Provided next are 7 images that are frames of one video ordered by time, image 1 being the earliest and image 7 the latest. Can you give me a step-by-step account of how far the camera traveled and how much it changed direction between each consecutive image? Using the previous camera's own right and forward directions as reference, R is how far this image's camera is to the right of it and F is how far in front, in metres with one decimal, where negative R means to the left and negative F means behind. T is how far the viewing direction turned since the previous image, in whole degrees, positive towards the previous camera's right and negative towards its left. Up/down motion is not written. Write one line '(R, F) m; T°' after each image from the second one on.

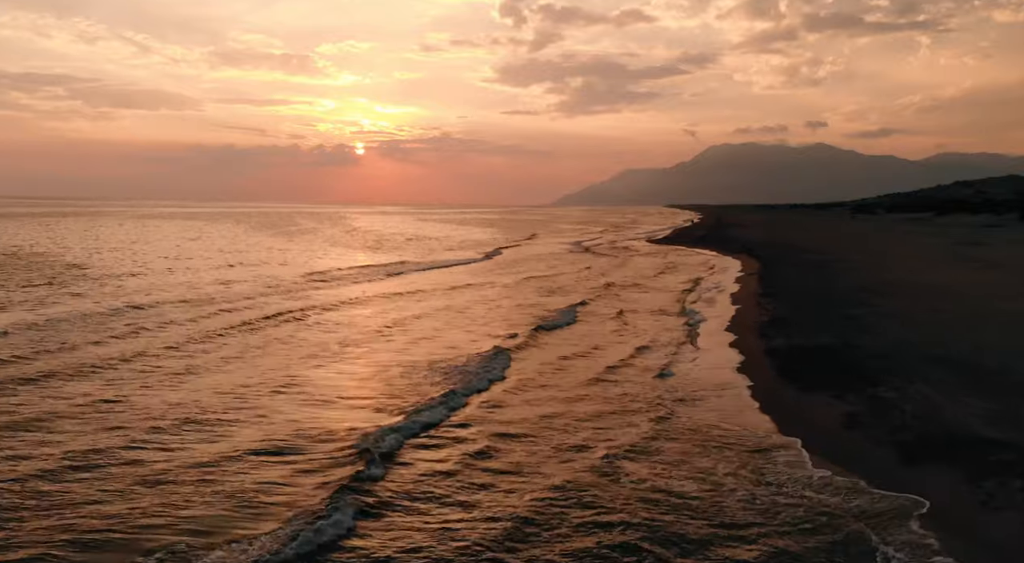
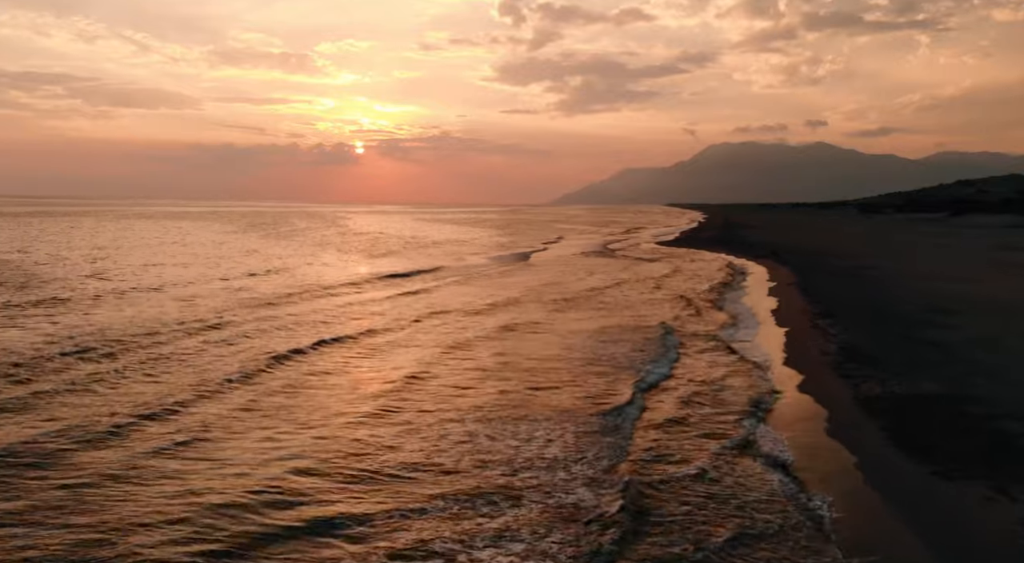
(-0.3, +3.8) m; 0°
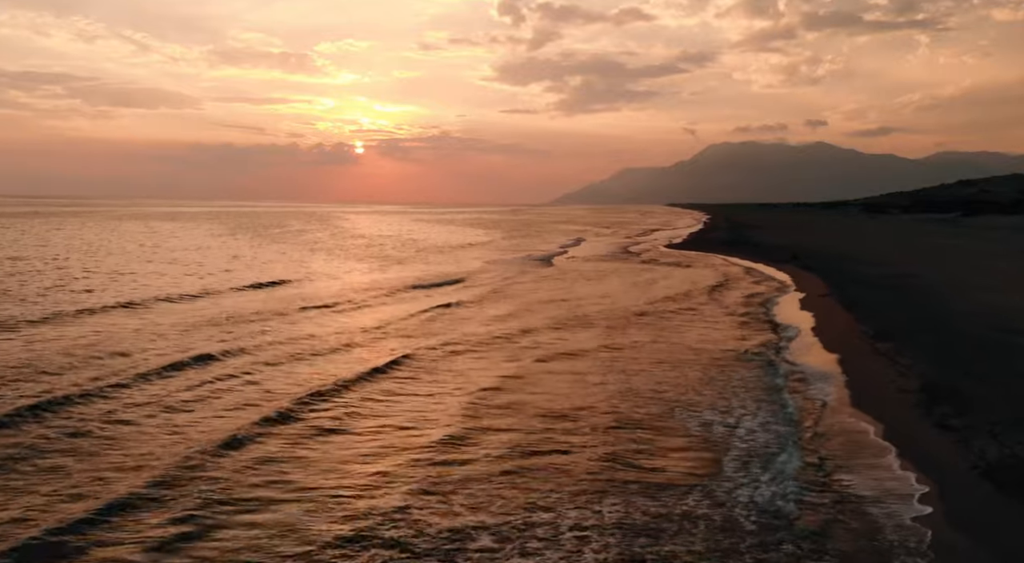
(-0.2, +3.2) m; 0°
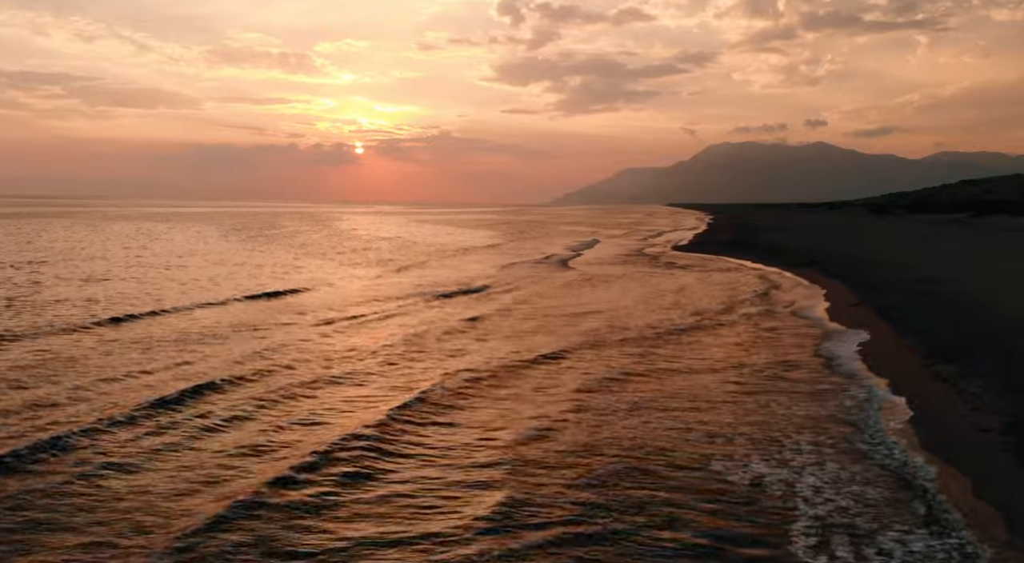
(-0.2, +2.4) m; 0°
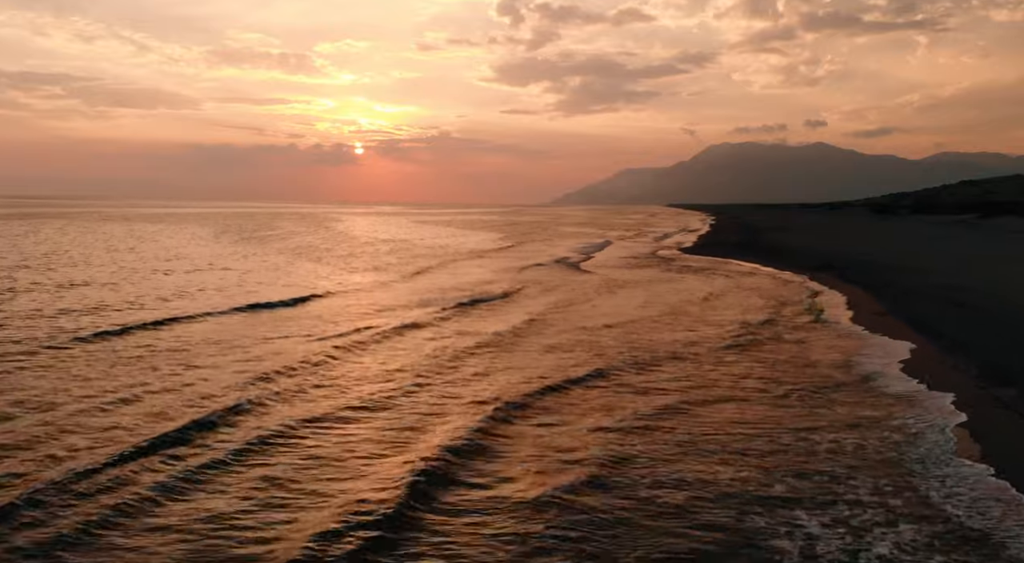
(-0.2, +1.9) m; 0°
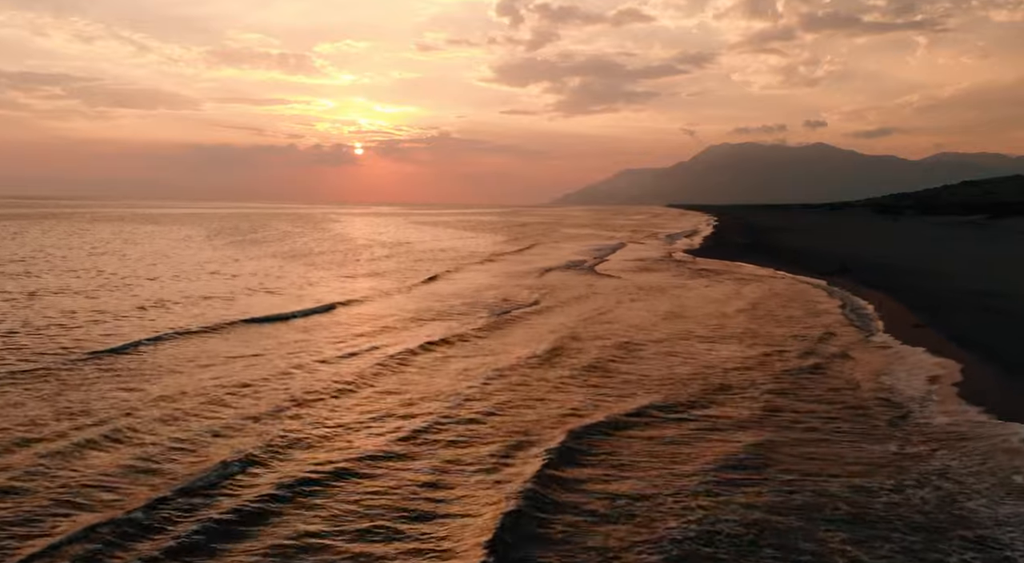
(-0.1, +2.1) m; 0°
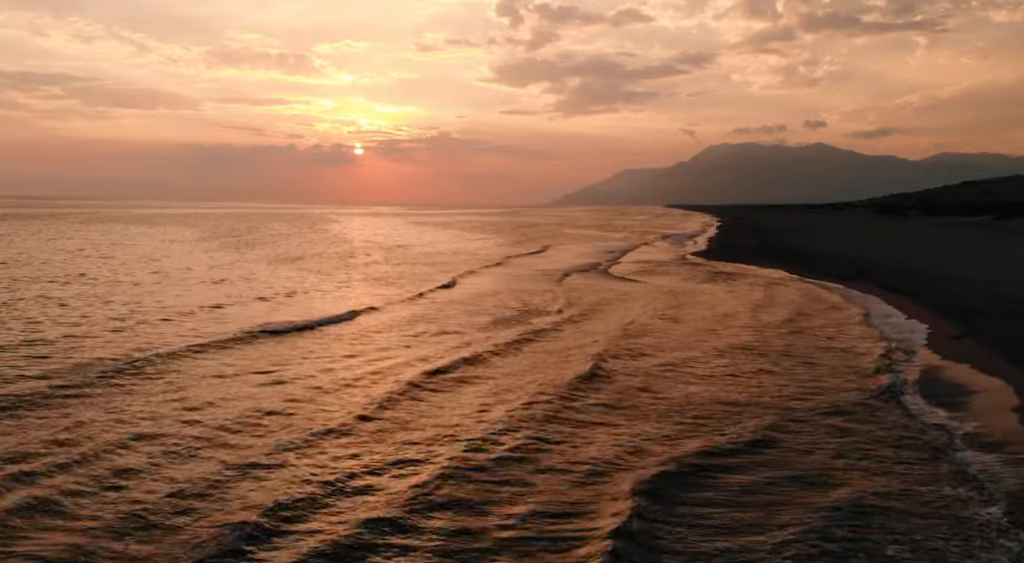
(-0.2, +1.8) m; 0°
